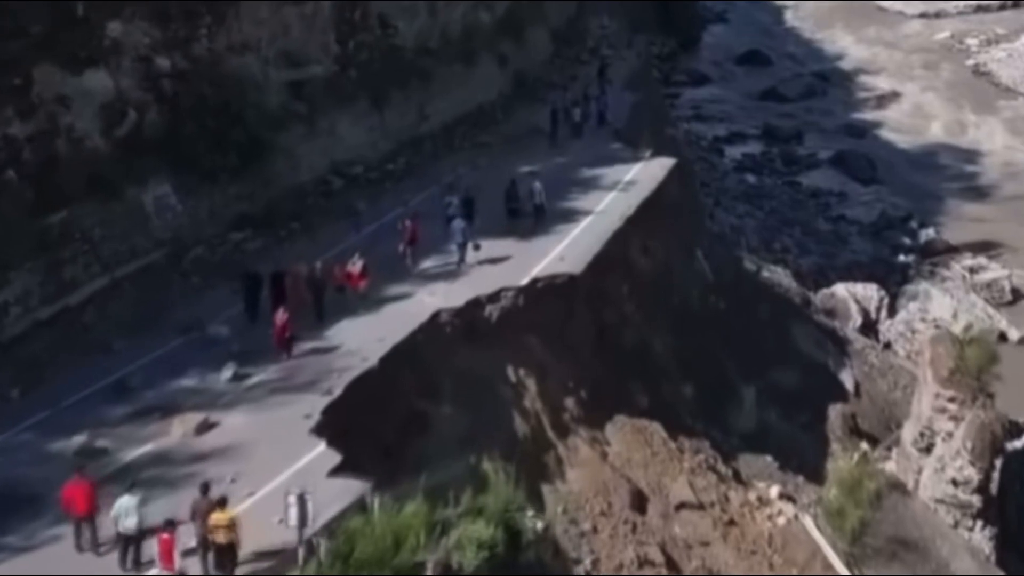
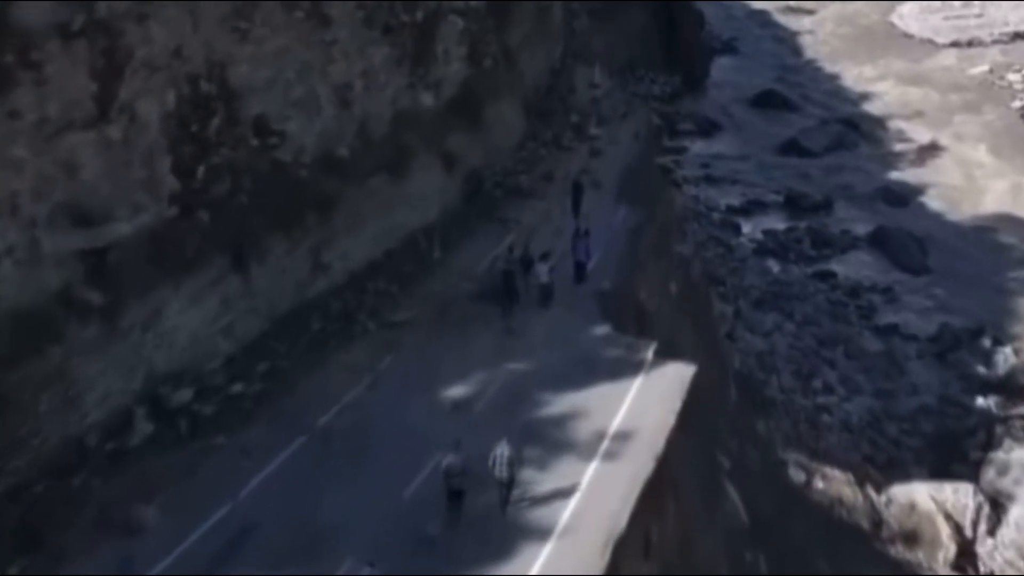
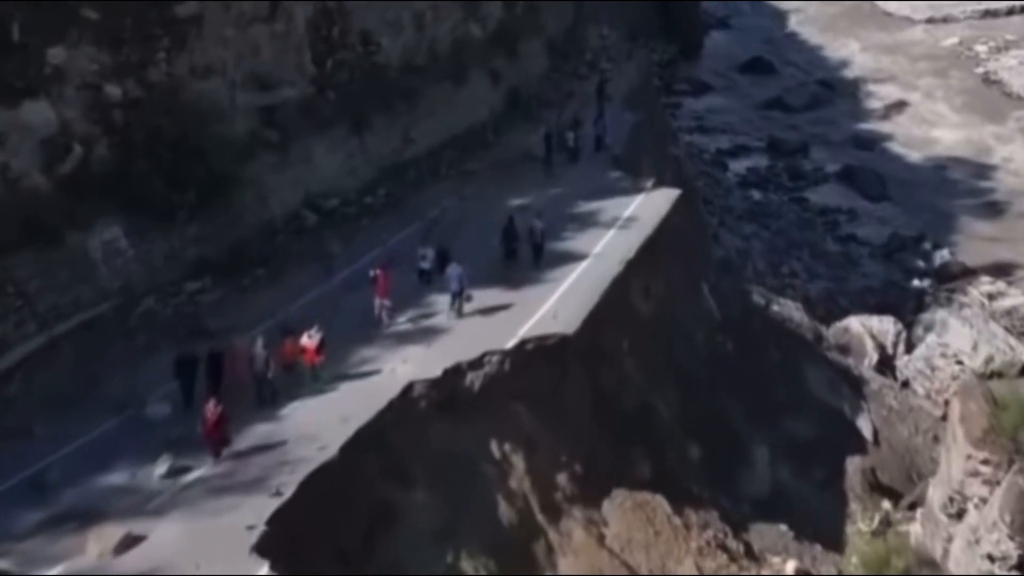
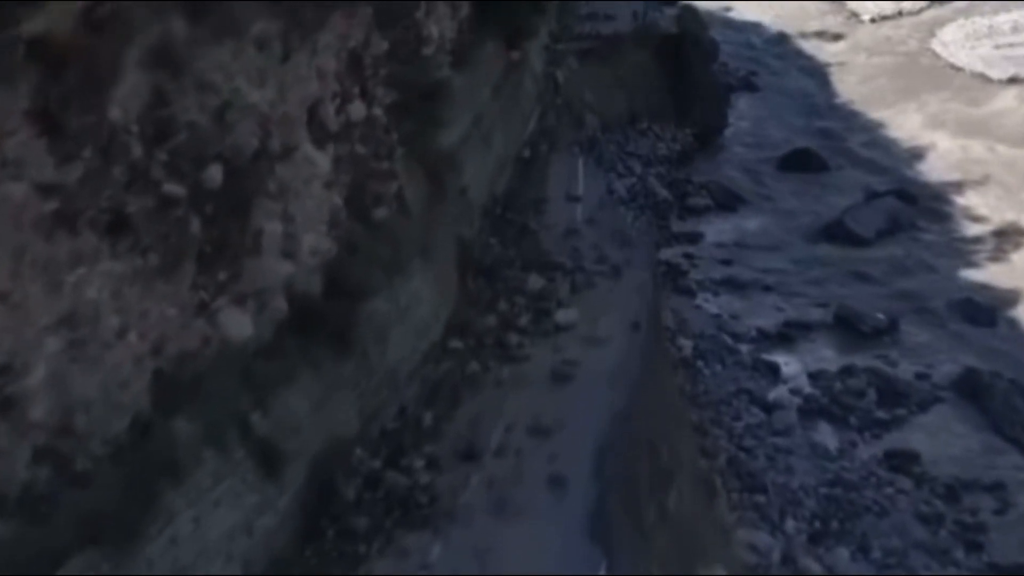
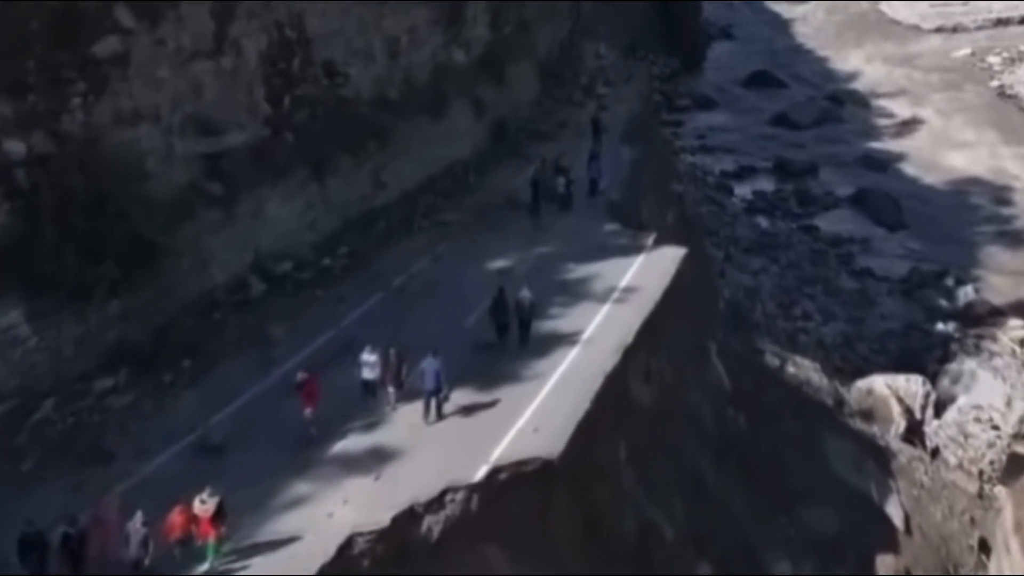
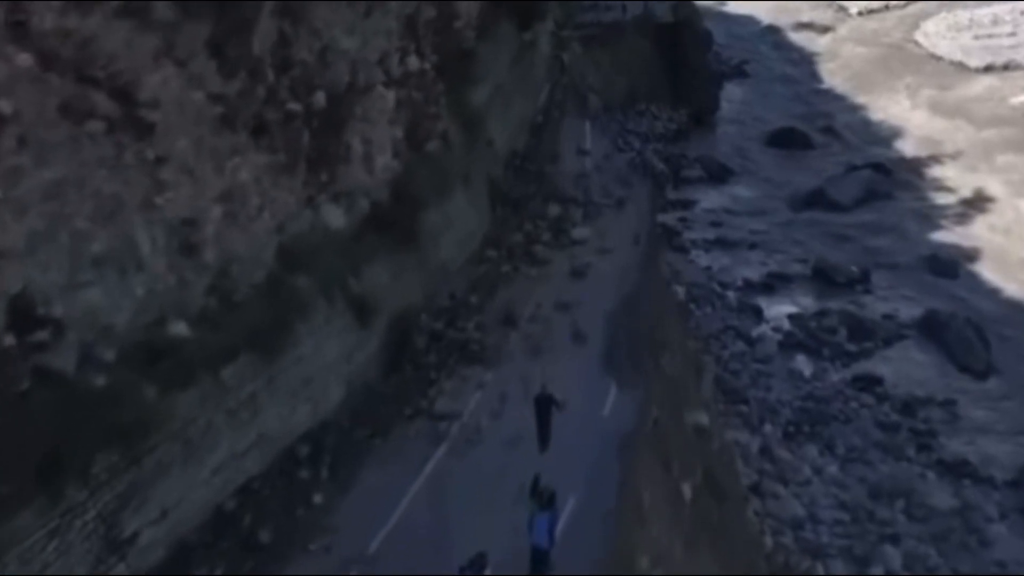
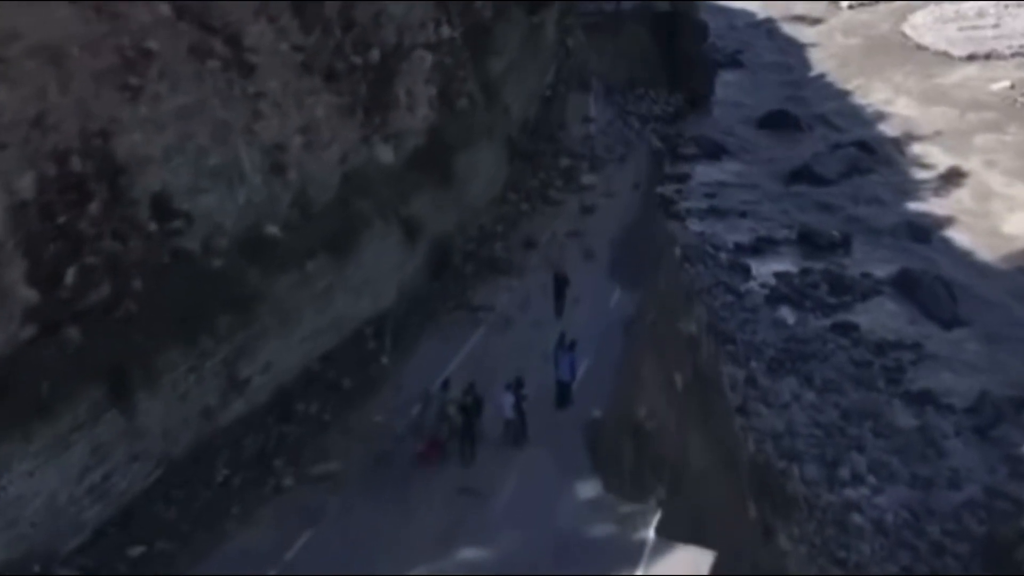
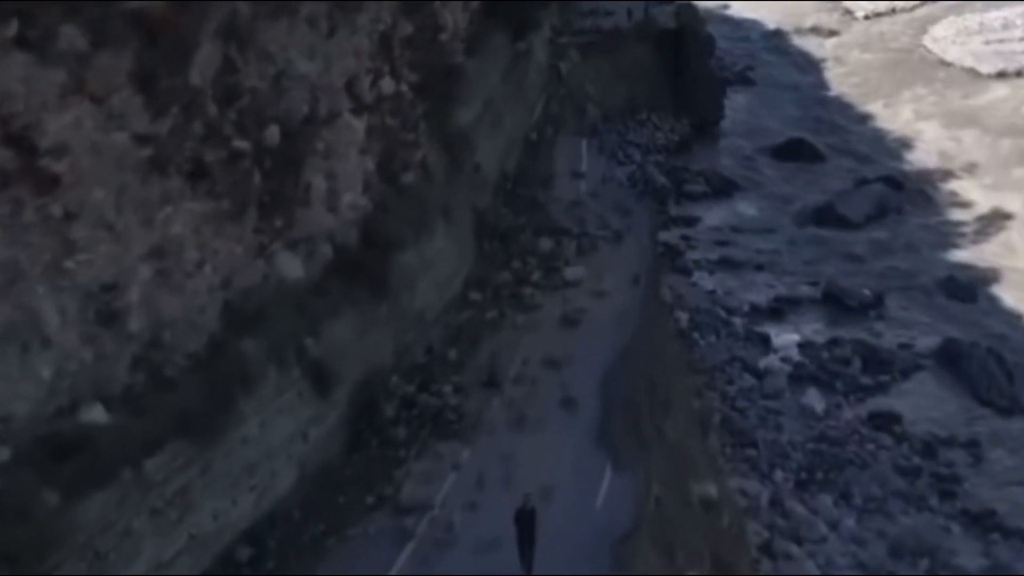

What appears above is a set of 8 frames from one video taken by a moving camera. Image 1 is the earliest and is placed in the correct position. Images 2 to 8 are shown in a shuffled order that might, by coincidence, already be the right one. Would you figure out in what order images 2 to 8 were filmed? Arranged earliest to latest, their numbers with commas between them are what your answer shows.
3, 5, 2, 7, 6, 8, 4
